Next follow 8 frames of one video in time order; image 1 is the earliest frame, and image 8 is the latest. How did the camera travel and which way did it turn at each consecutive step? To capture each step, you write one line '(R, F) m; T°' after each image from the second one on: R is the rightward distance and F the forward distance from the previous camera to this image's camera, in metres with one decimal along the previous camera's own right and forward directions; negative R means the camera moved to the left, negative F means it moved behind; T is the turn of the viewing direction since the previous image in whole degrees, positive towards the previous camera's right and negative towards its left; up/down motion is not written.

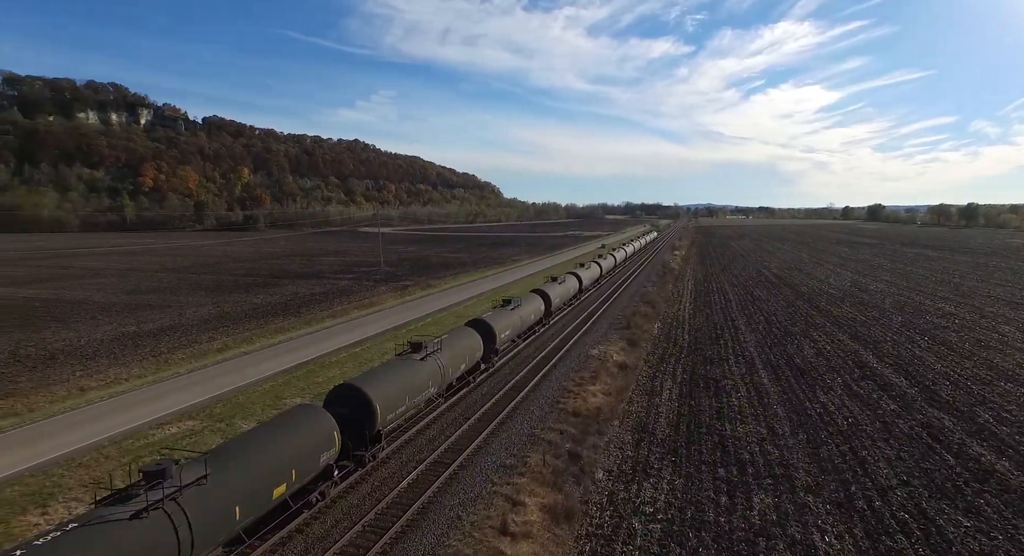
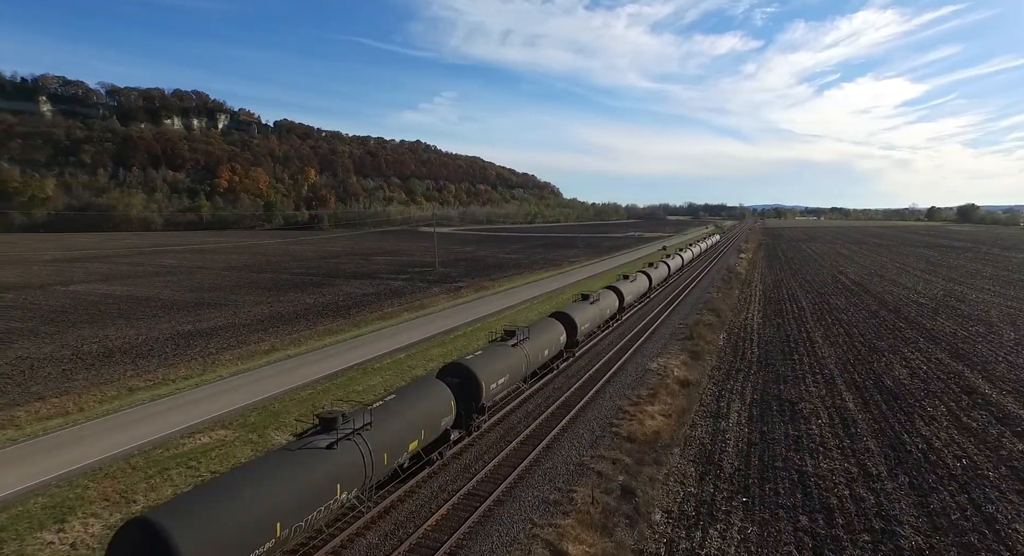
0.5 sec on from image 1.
(+0.2, +1.6) m; -5°
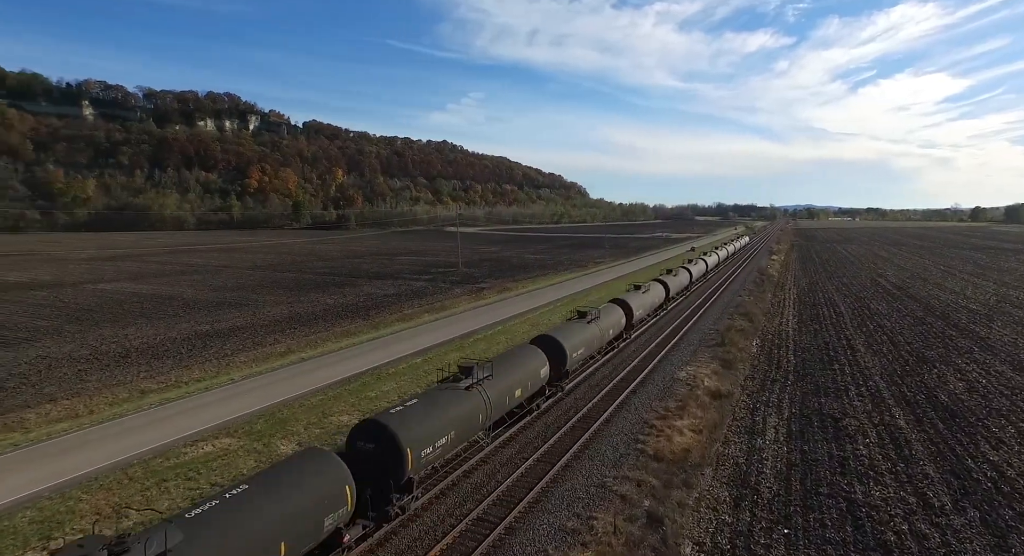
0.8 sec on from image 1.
(+0.2, +1.1) m; -2°
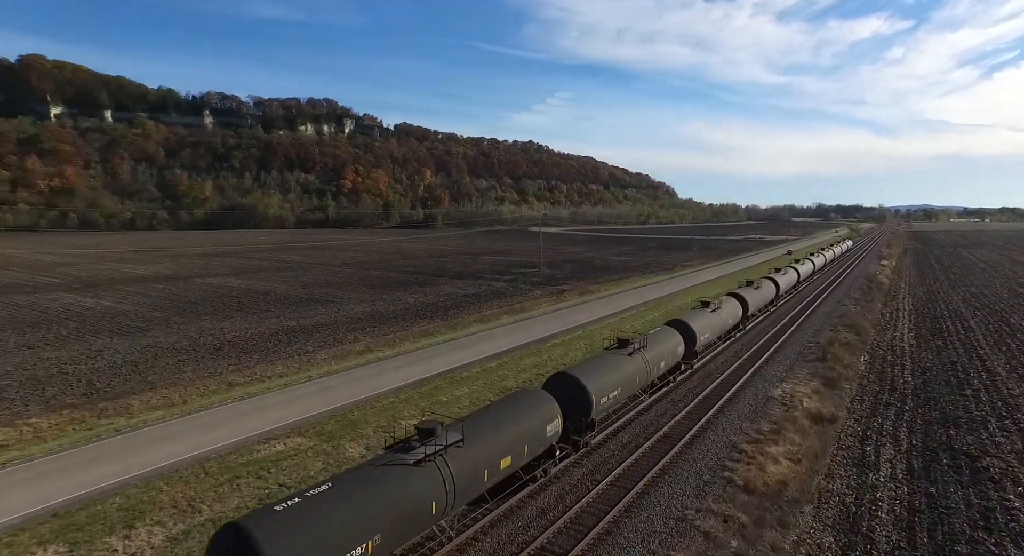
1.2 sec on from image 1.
(+0.2, +1.0) m; -8°
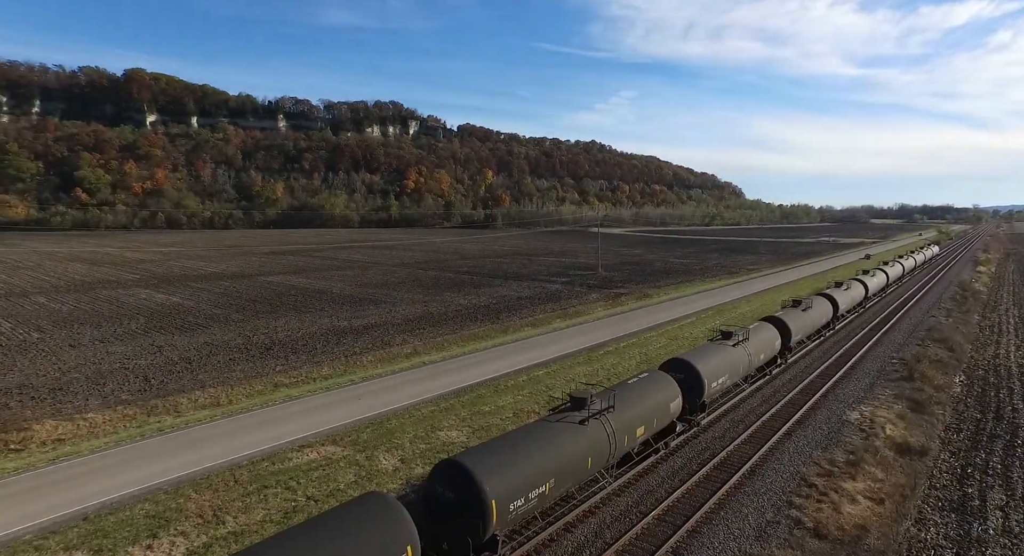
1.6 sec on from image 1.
(+0.4, +1.1) m; -6°
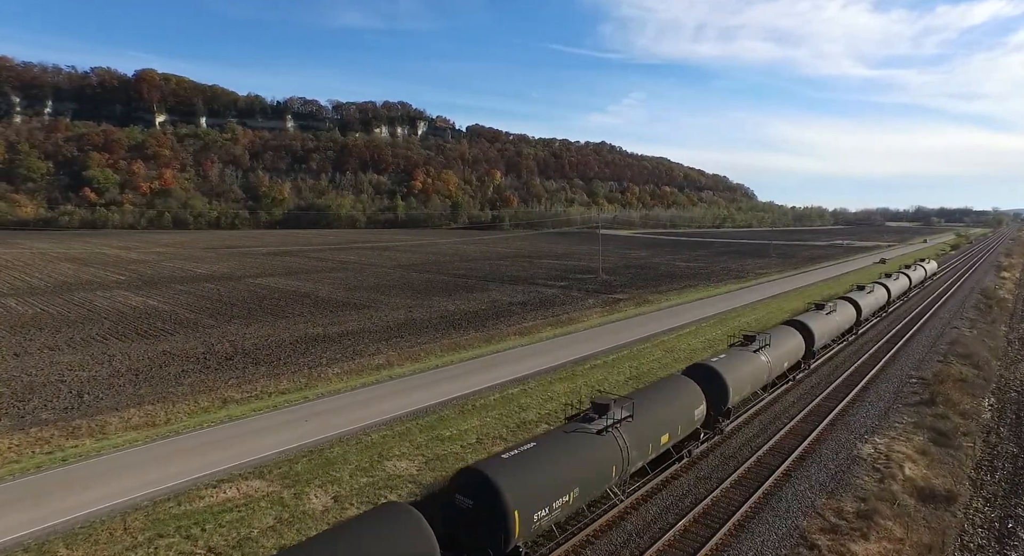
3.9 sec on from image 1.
(+1.3, +2.3) m; -1°
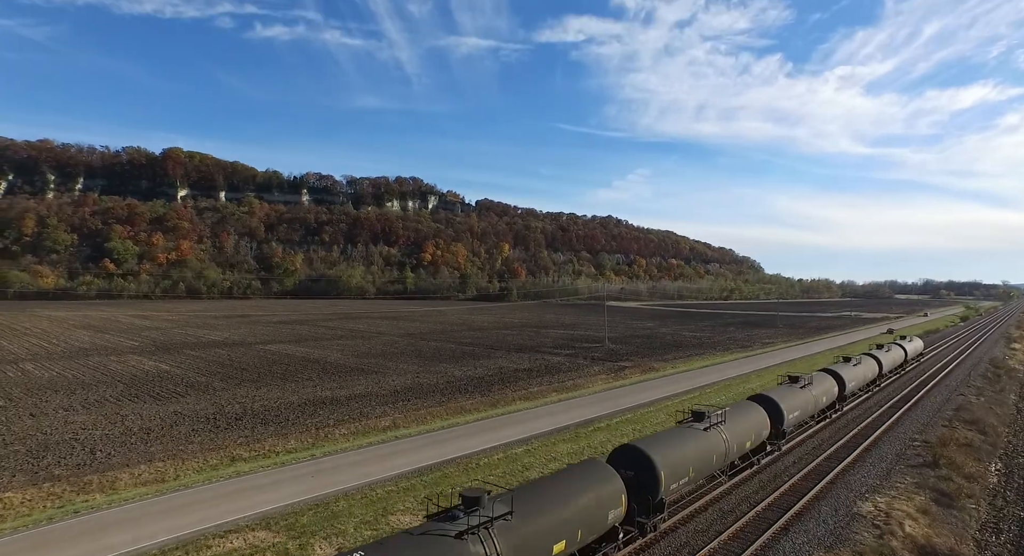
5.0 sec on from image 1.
(+0.1, -0.8) m; -1°
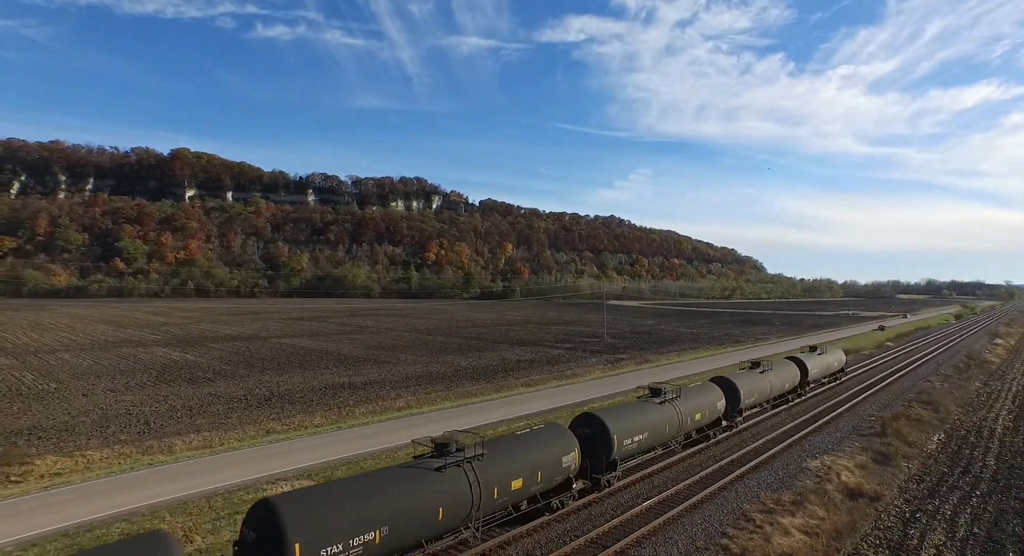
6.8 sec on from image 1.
(0.0, -2.8) m; 0°
